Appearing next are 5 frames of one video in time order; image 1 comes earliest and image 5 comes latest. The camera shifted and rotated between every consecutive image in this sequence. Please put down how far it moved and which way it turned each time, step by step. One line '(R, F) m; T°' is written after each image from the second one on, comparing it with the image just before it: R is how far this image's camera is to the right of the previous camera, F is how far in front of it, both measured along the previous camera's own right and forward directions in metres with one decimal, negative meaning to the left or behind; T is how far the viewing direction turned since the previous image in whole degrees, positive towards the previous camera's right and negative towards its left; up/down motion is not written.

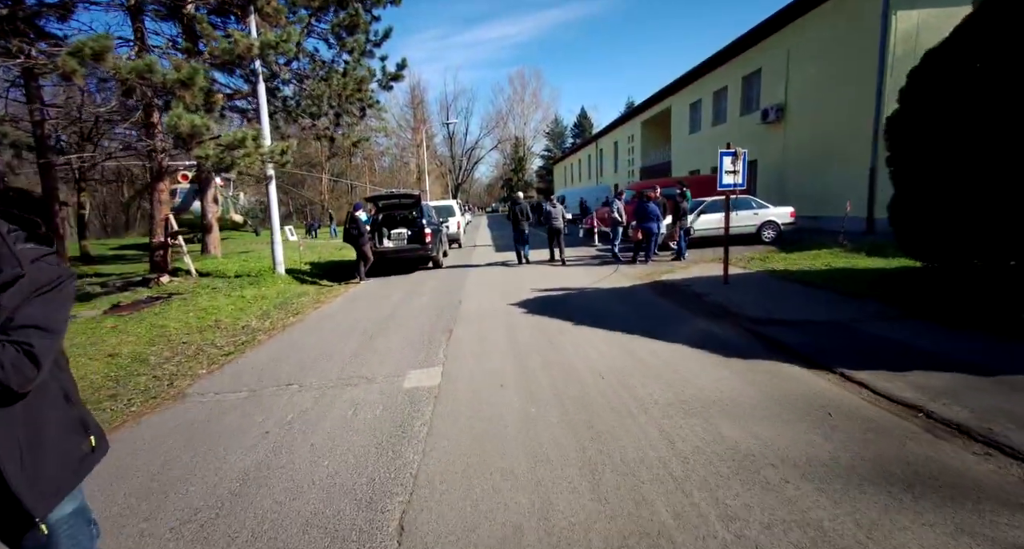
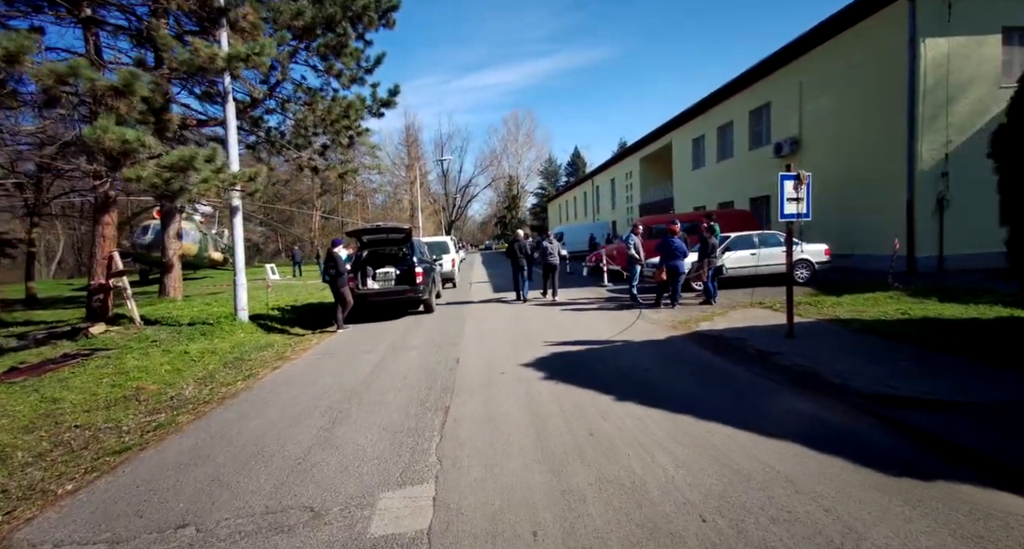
(-0.2, +1.6) m; +1°
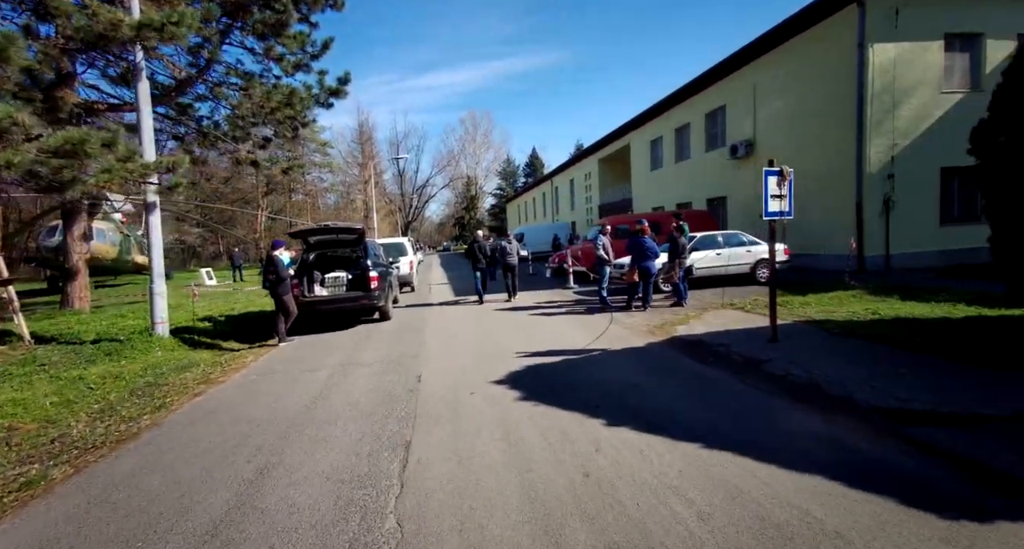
(-0.1, +0.7) m; +5°
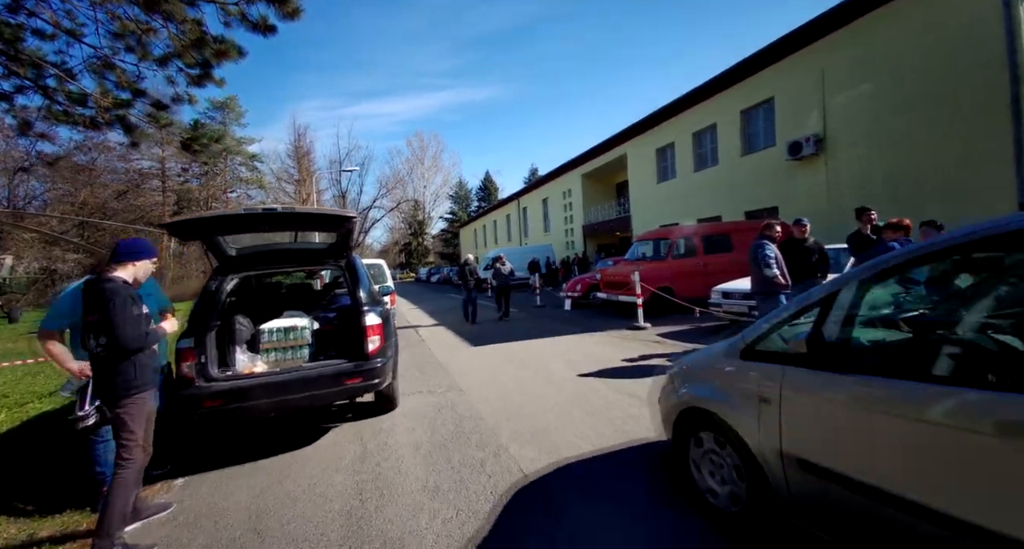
(-2.0, +5.2) m; +7°
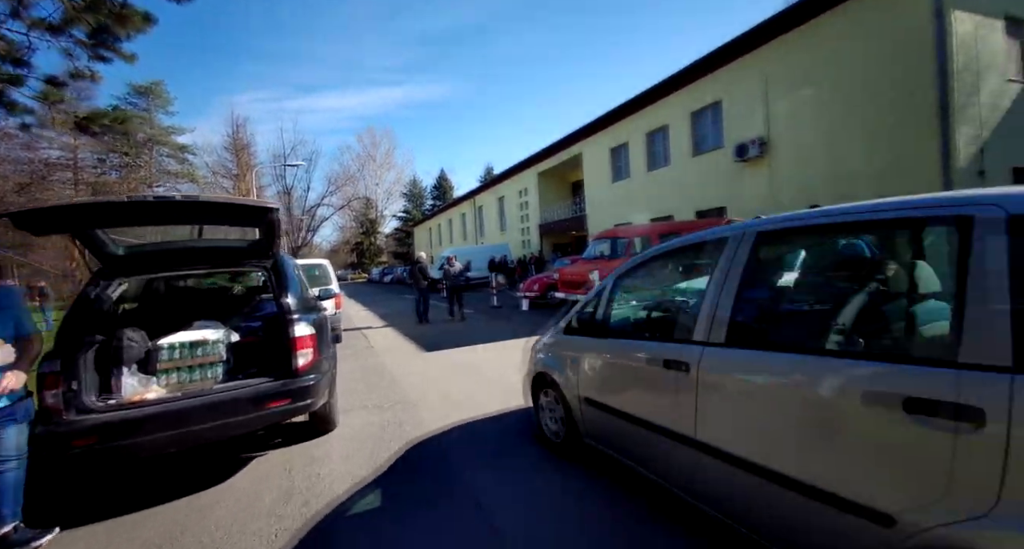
(0.0, +0.6) m; +5°
